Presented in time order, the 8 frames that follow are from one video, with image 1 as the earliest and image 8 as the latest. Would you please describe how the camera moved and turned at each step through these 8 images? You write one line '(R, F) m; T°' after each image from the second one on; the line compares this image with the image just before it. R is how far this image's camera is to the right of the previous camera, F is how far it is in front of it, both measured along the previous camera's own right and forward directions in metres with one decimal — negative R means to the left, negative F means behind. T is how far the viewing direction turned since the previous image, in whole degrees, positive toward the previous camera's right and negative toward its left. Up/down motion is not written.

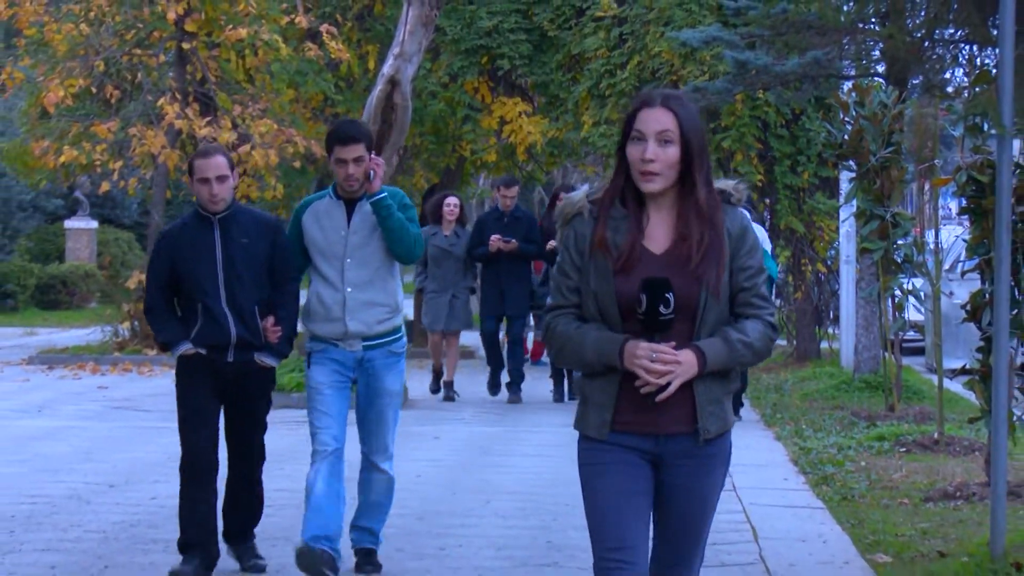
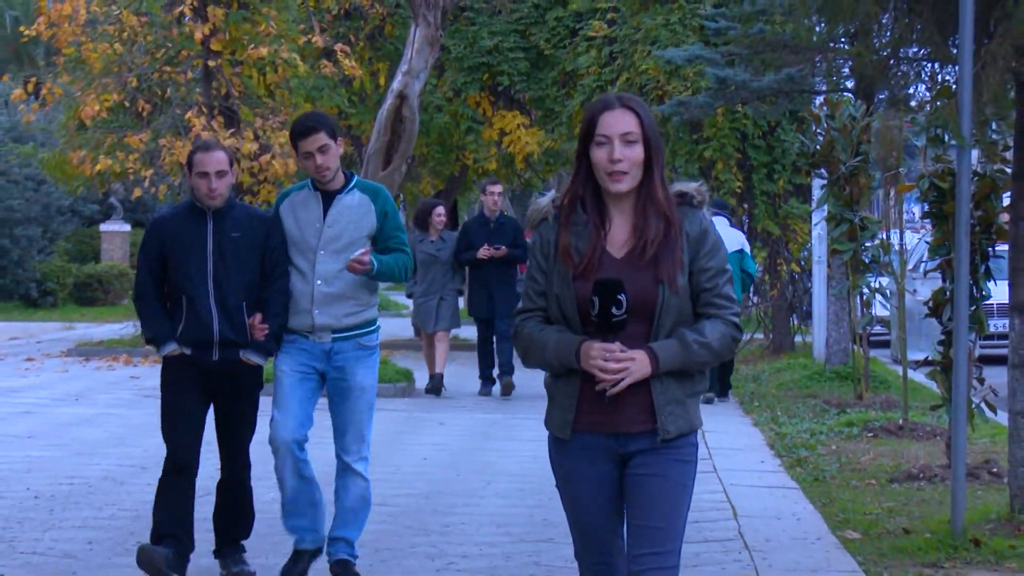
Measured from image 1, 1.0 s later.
(0.0, -0.5) m; 0°
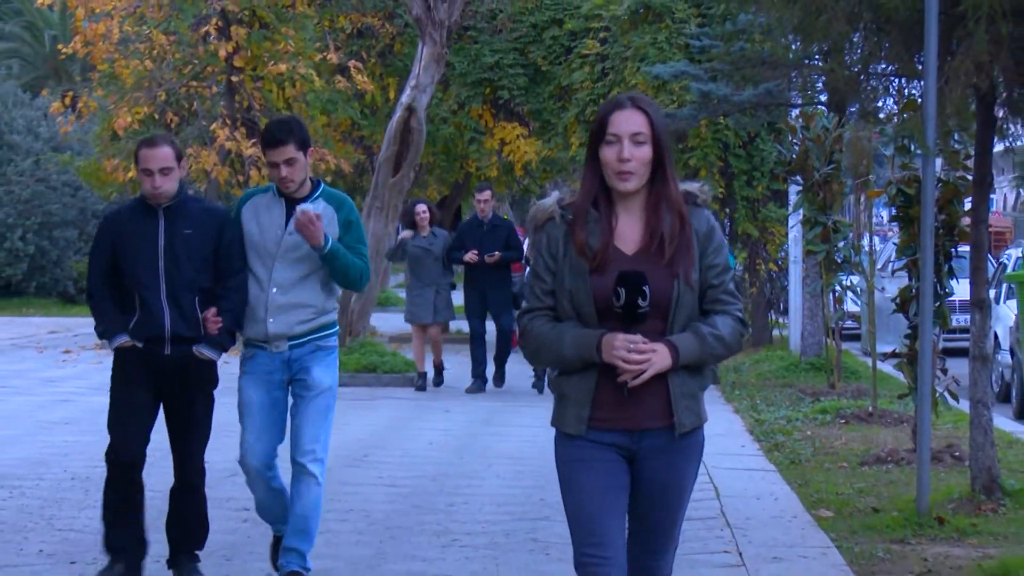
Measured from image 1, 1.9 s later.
(0.0, -0.6) m; 0°
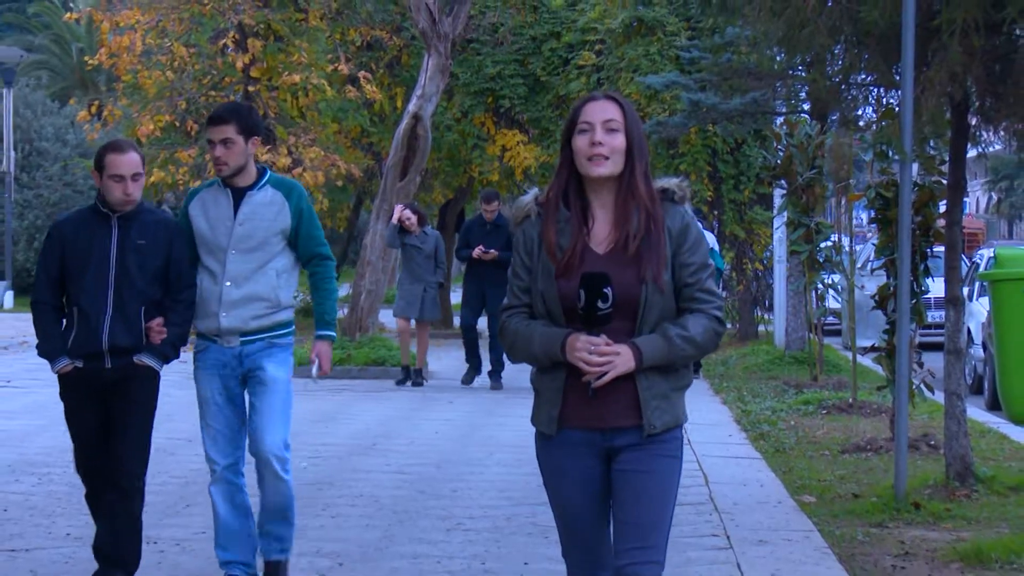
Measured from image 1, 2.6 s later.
(0.0, -0.4) m; 0°
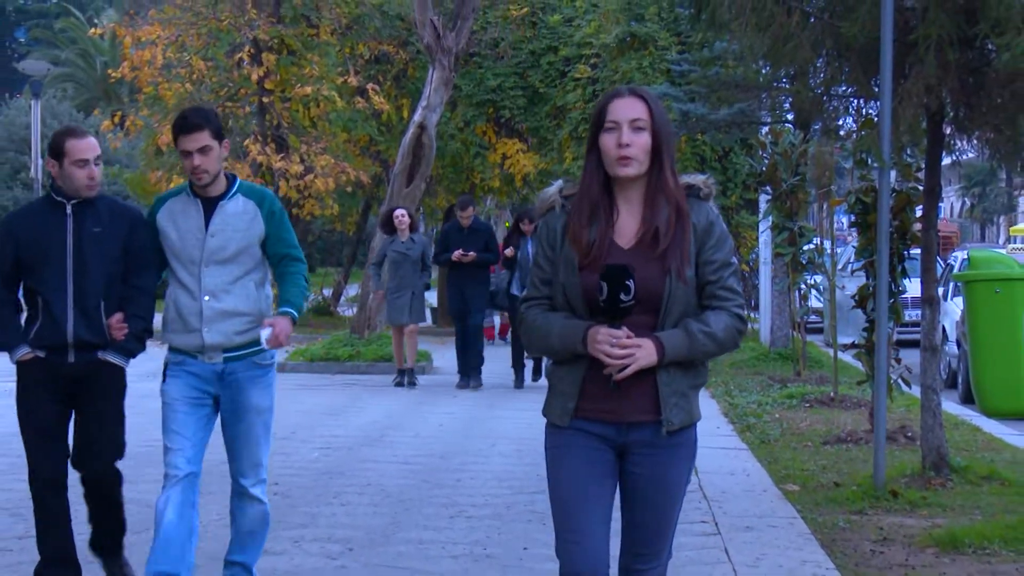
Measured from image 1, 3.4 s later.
(0.0, -0.4) m; 0°
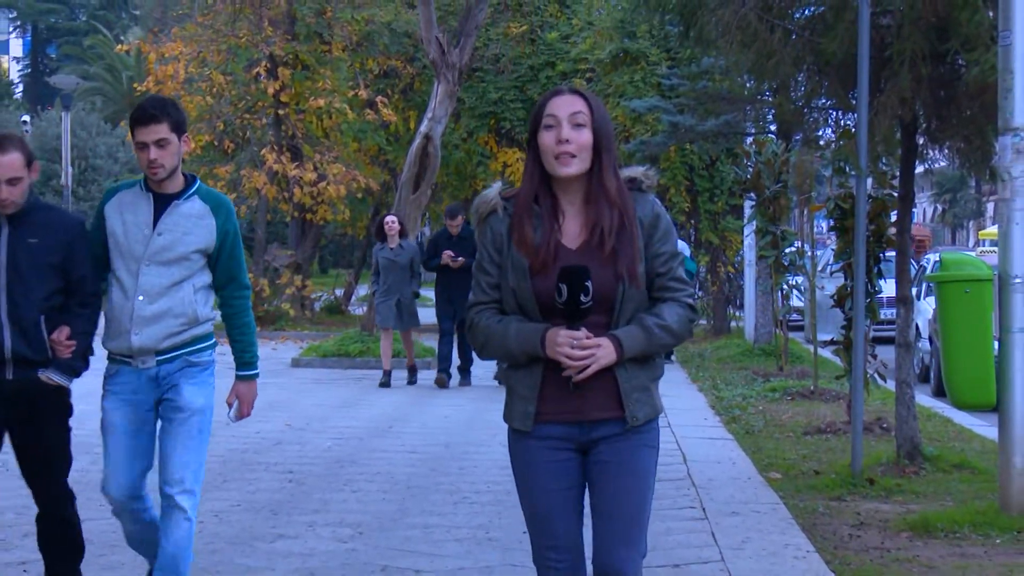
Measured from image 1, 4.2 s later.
(0.0, -0.5) m; 0°
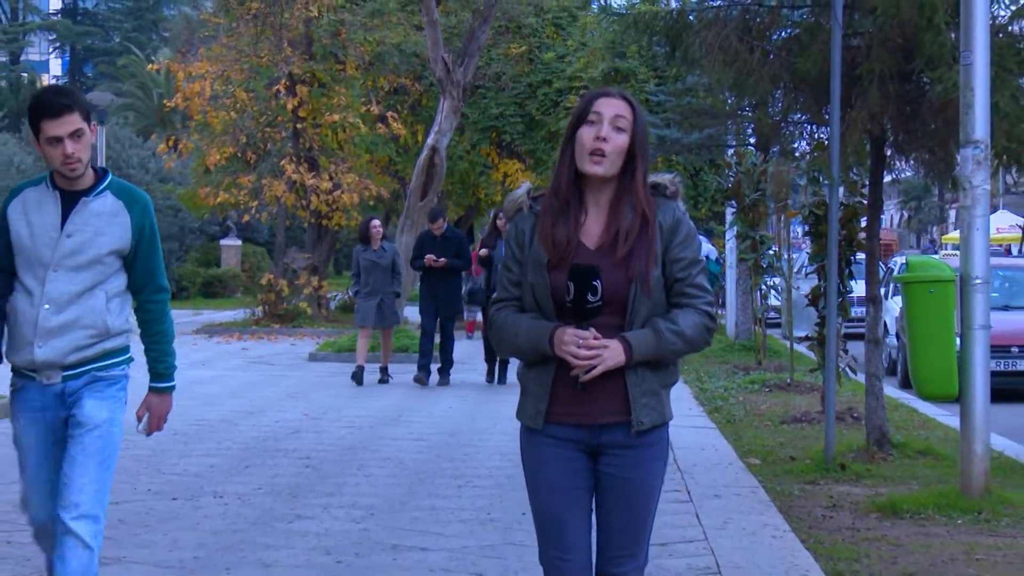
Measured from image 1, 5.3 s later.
(+0.1, -0.7) m; 0°
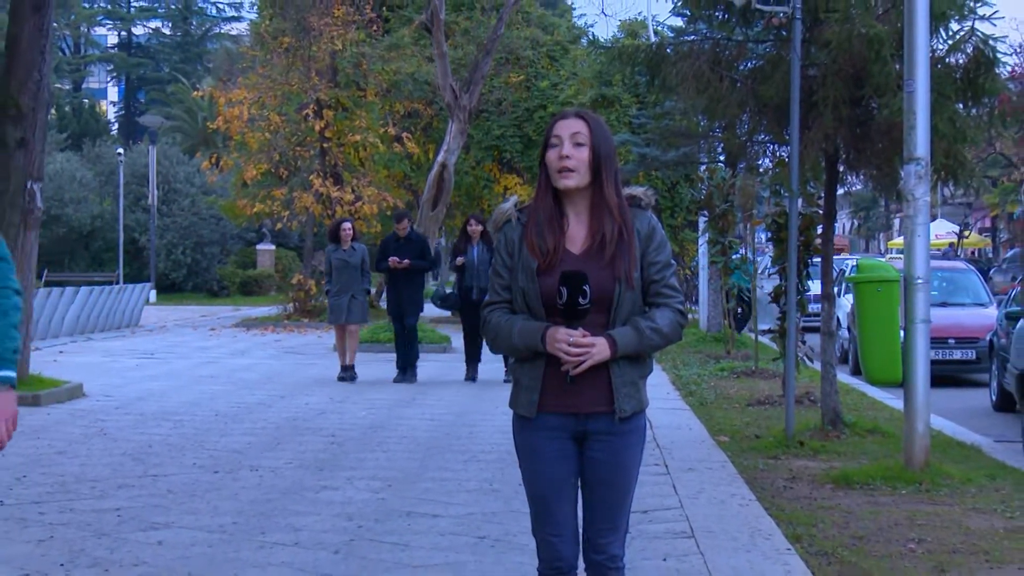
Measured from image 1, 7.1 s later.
(+0.1, -1.3) m; -1°
